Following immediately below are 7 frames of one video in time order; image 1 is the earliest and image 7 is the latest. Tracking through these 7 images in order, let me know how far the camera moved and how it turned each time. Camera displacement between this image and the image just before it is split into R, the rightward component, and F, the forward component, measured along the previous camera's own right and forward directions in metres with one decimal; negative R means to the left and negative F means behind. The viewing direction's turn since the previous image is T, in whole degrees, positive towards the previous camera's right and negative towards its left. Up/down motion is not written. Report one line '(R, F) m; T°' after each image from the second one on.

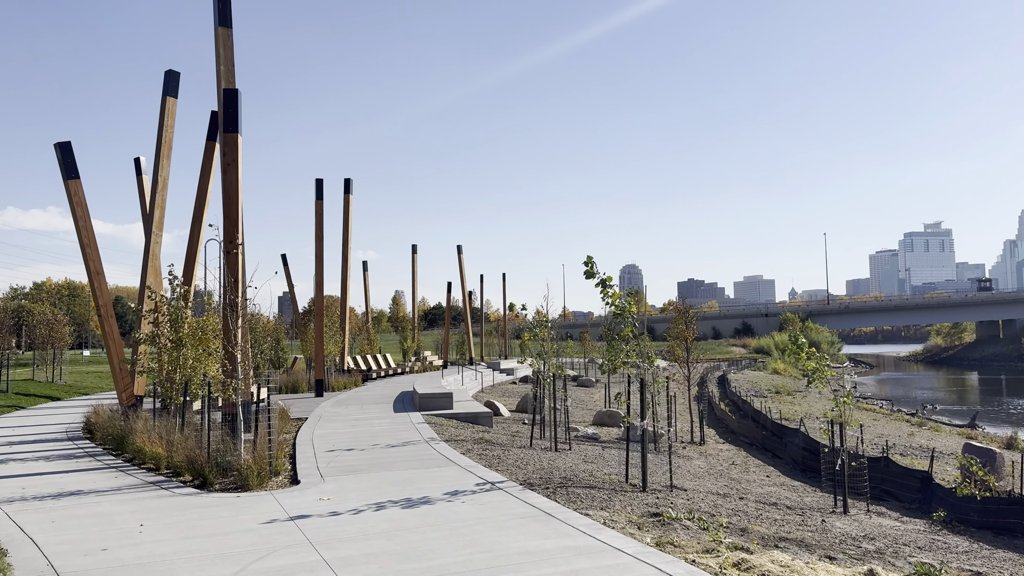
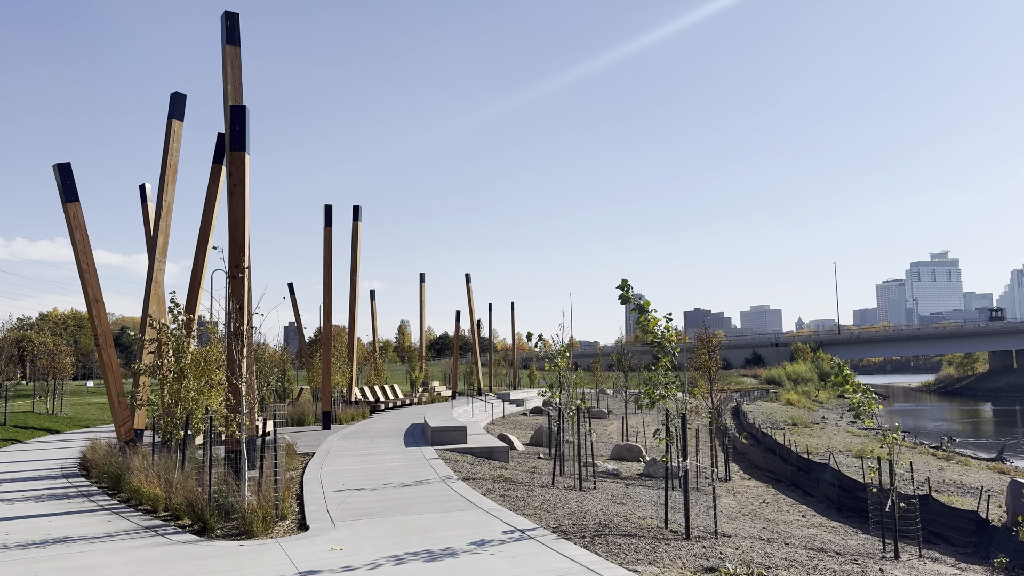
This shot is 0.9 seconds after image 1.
(-0.2, +0.7) m; 0°
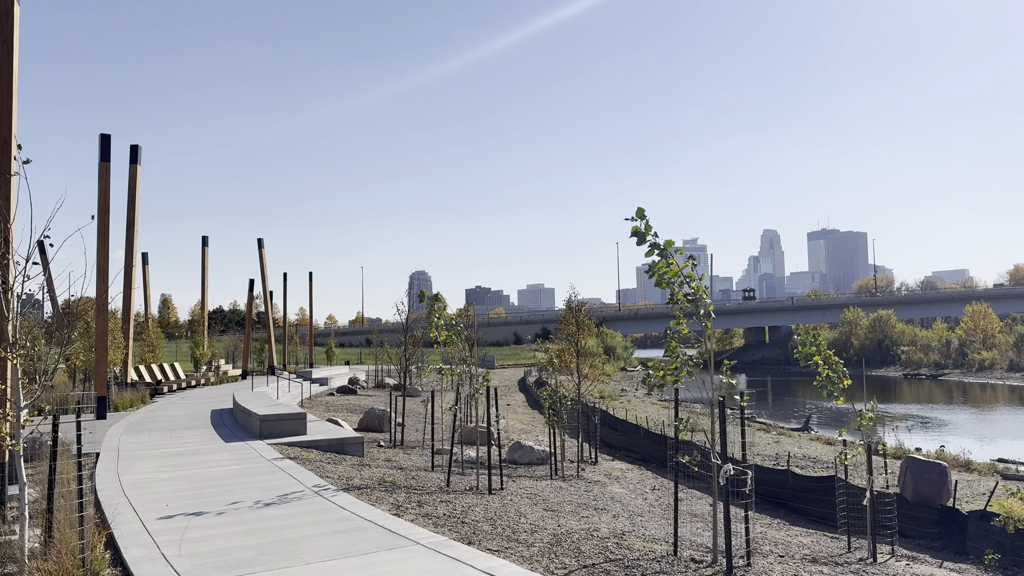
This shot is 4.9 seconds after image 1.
(-1.3, +3.0) m; +16°
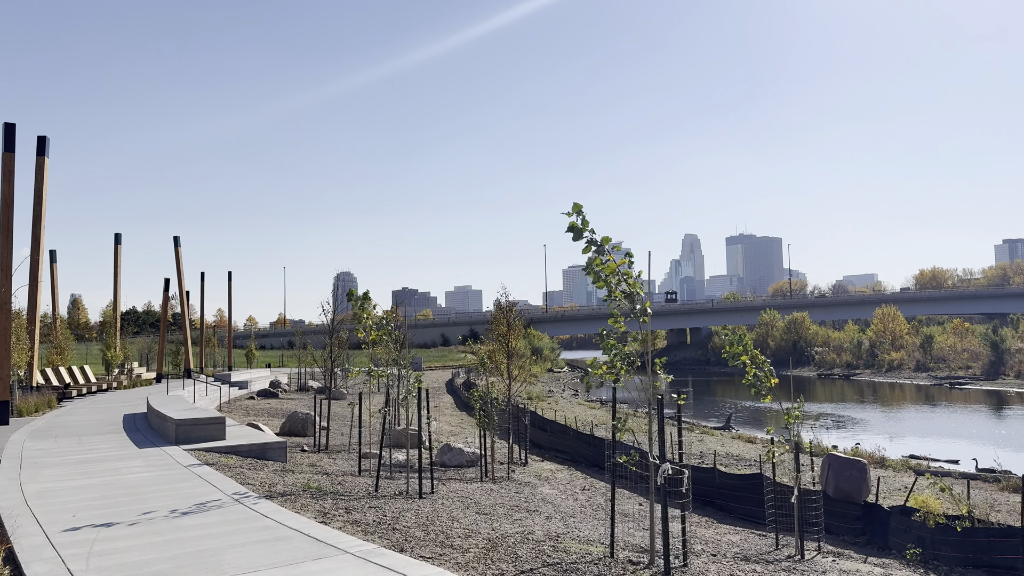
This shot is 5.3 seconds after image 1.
(-0.1, +0.2) m; +5°
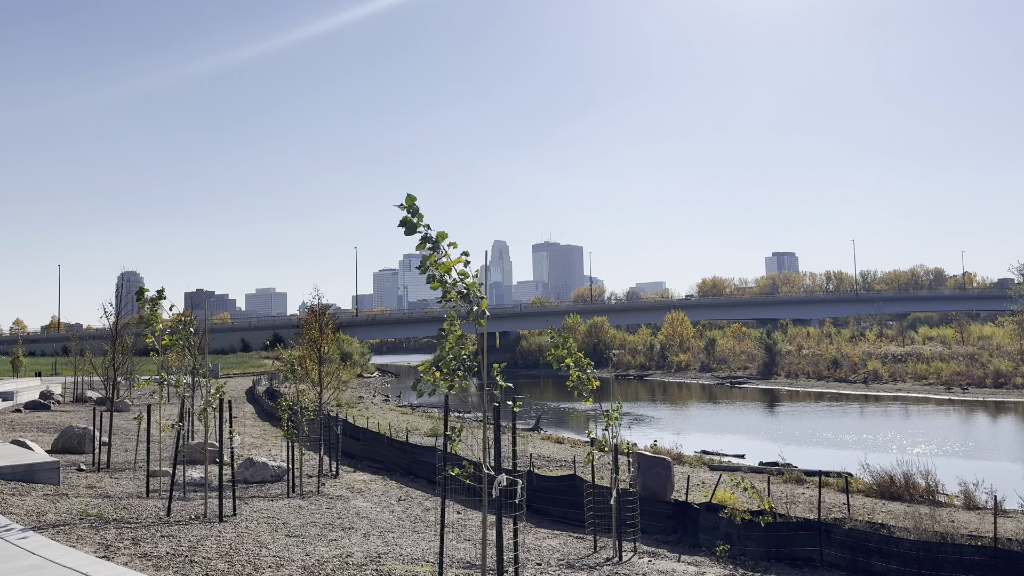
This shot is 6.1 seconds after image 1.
(-0.1, +0.4) m; +14°
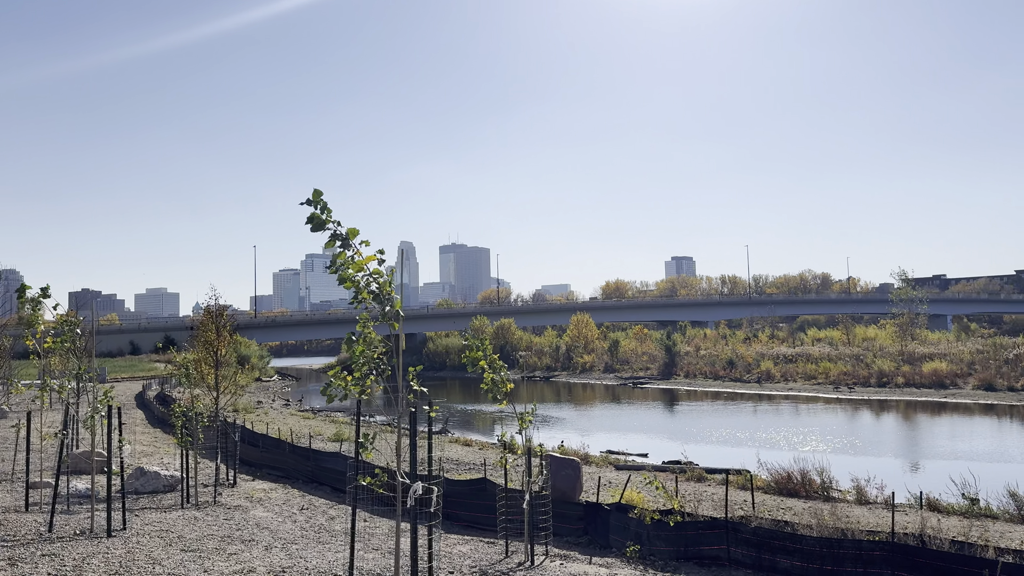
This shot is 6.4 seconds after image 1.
(-0.1, +0.1) m; +7°
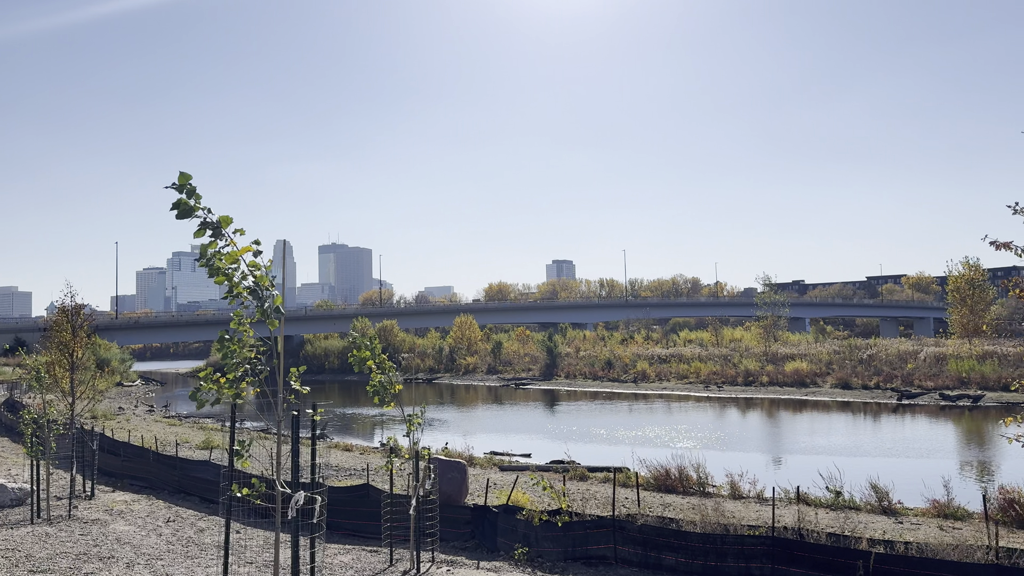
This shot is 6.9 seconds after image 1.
(-0.1, +0.2) m; +8°
